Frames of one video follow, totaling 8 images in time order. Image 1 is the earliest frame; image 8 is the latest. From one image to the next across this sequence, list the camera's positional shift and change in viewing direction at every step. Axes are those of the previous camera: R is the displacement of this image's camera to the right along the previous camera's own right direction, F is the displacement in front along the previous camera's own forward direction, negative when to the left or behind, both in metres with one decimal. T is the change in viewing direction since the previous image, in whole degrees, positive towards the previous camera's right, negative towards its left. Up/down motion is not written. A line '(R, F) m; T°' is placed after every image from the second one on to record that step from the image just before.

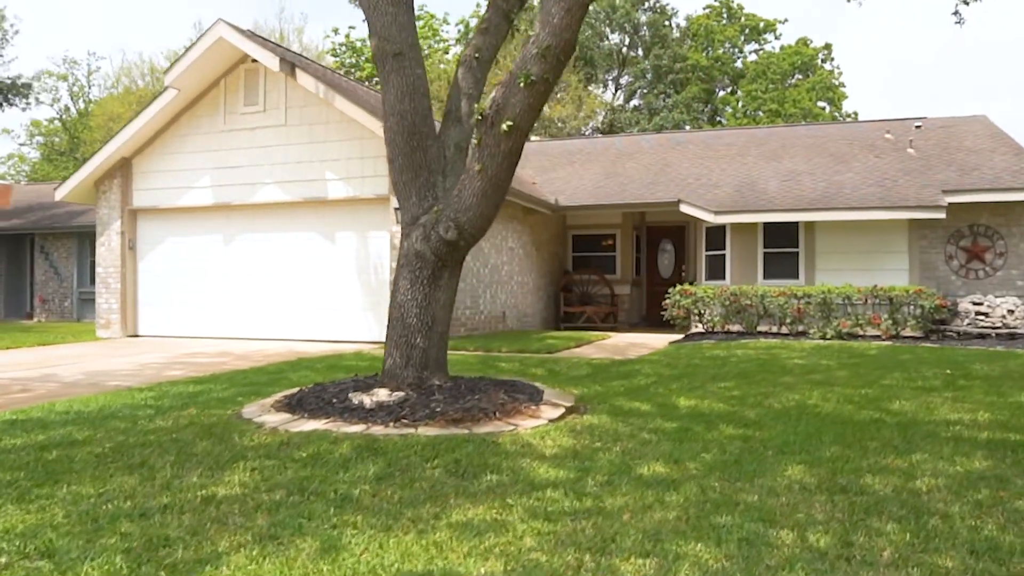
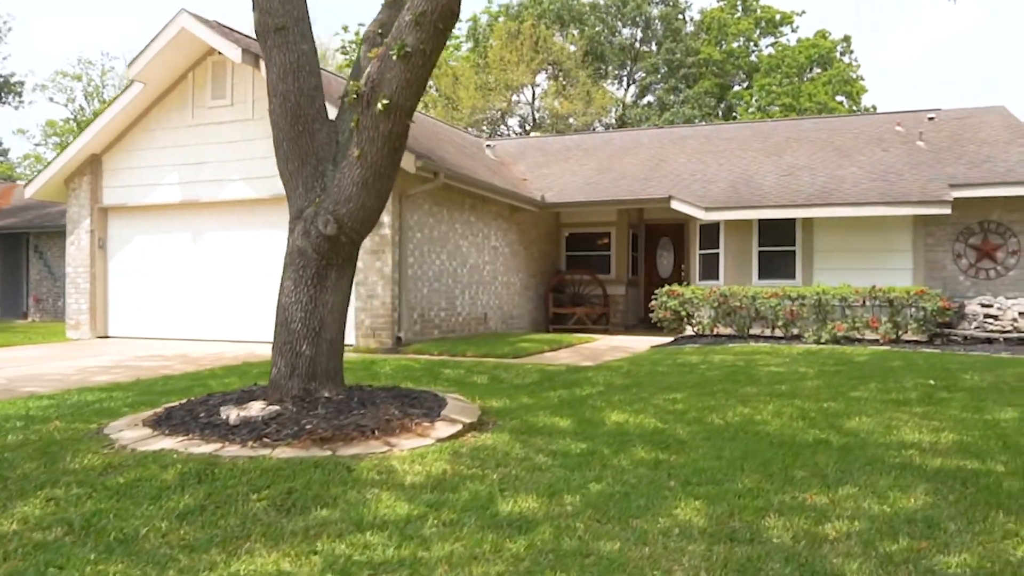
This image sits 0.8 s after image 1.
(+0.8, +0.6) m; -2°
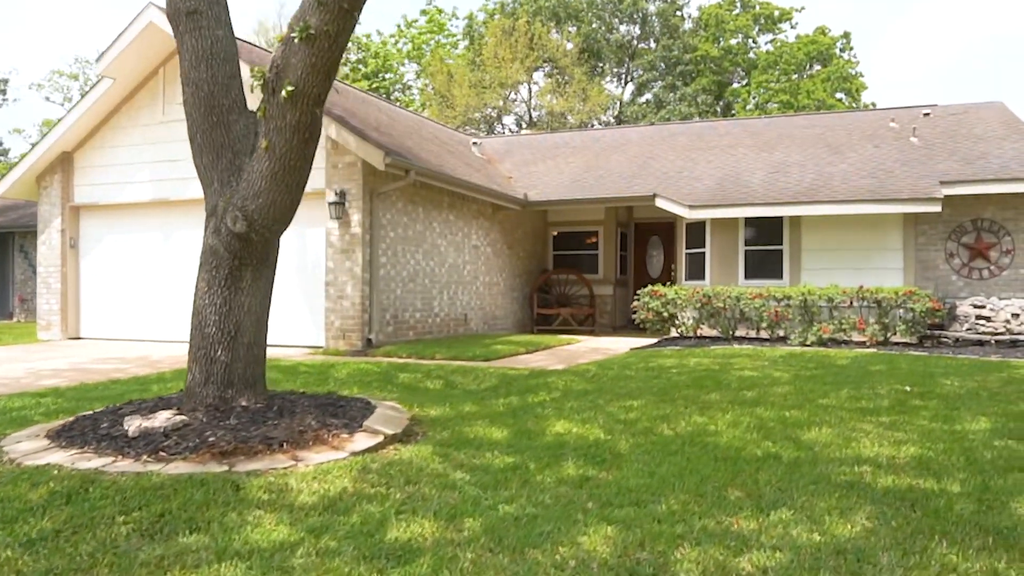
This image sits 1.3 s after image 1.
(+0.4, +0.3) m; 0°
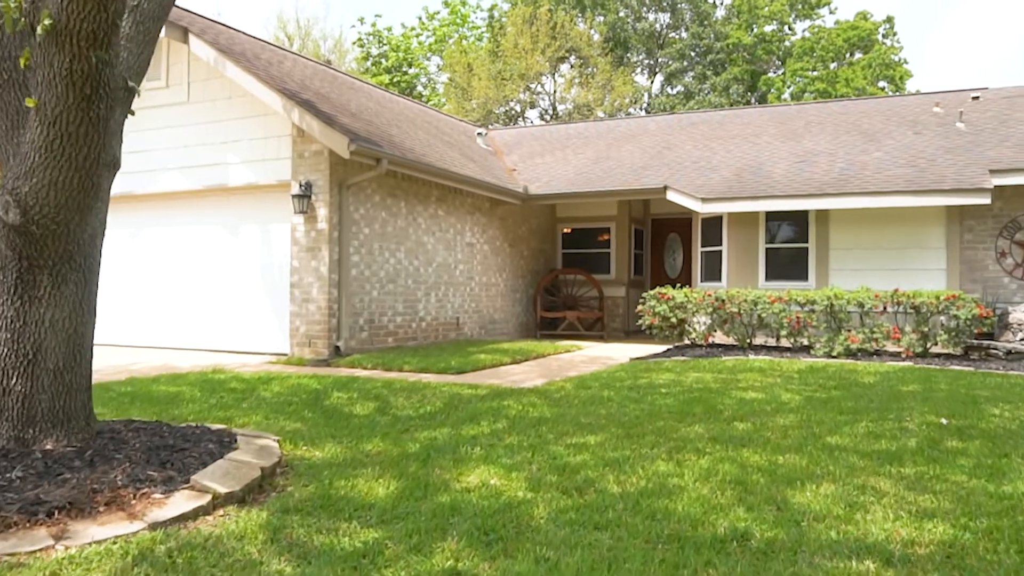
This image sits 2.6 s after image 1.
(+0.7, +1.2) m; -3°
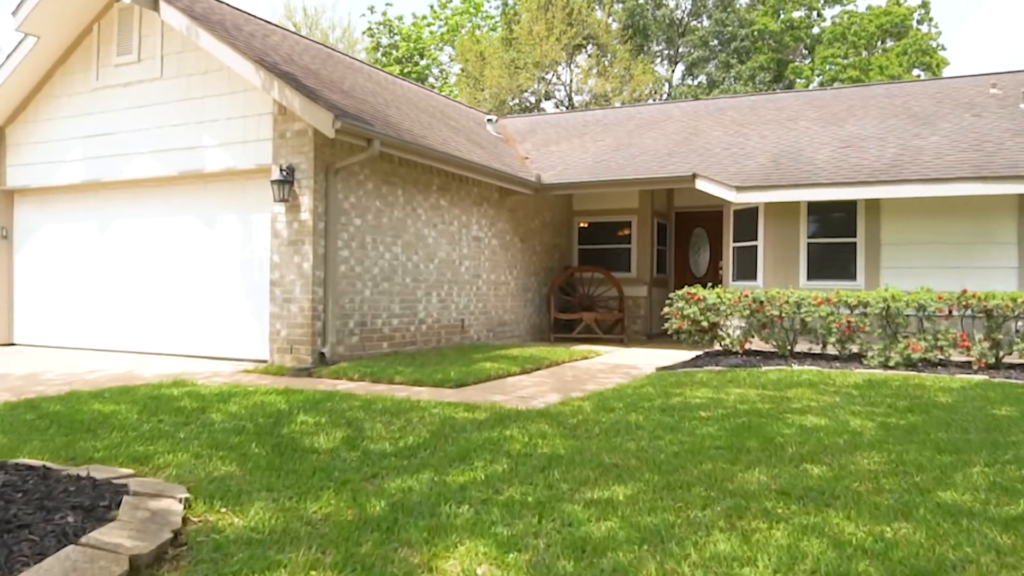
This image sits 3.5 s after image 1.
(+0.1, +1.2) m; -1°
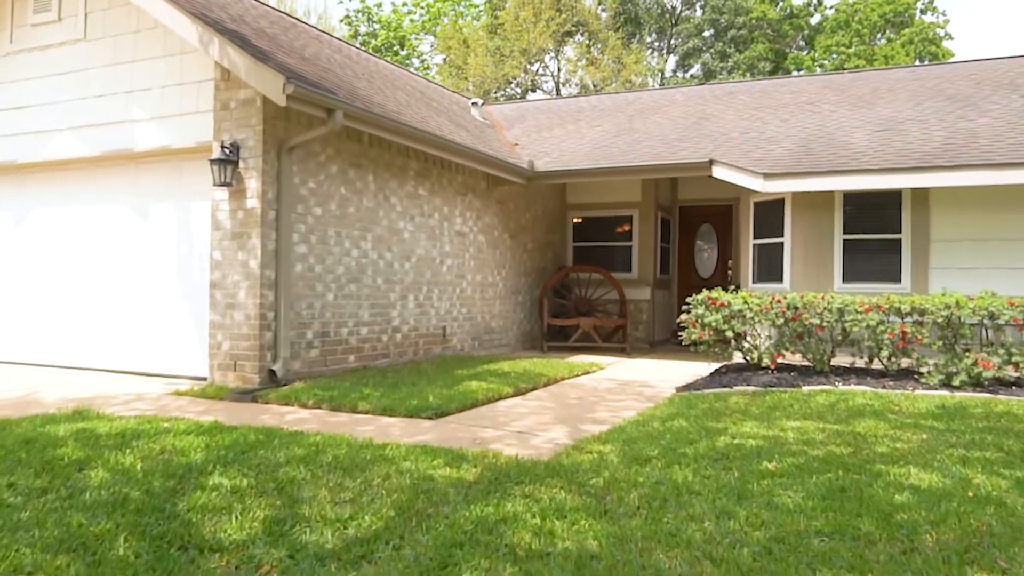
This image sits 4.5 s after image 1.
(-0.1, +1.5) m; +1°
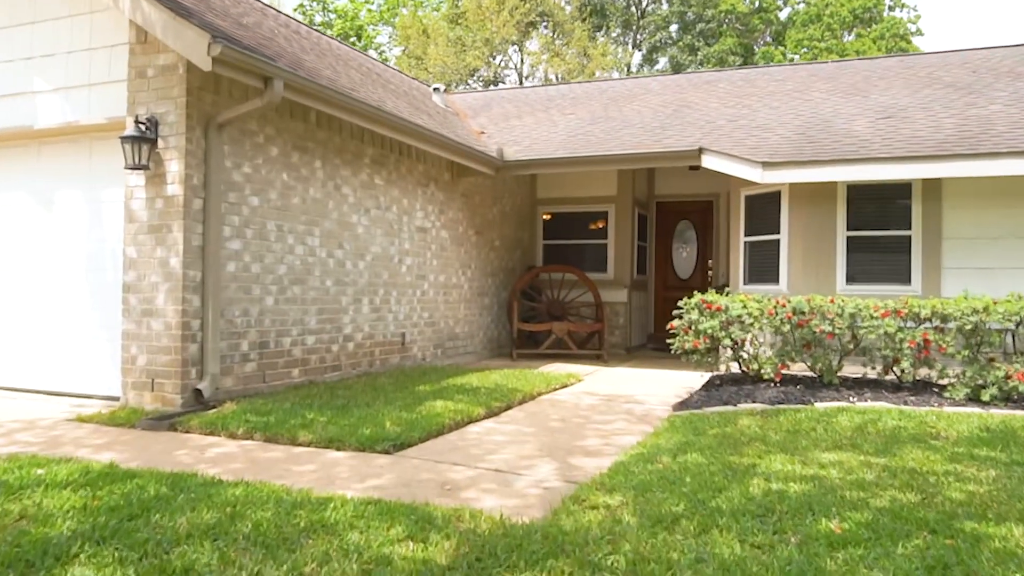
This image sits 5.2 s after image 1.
(-0.1, +1.0) m; +3°
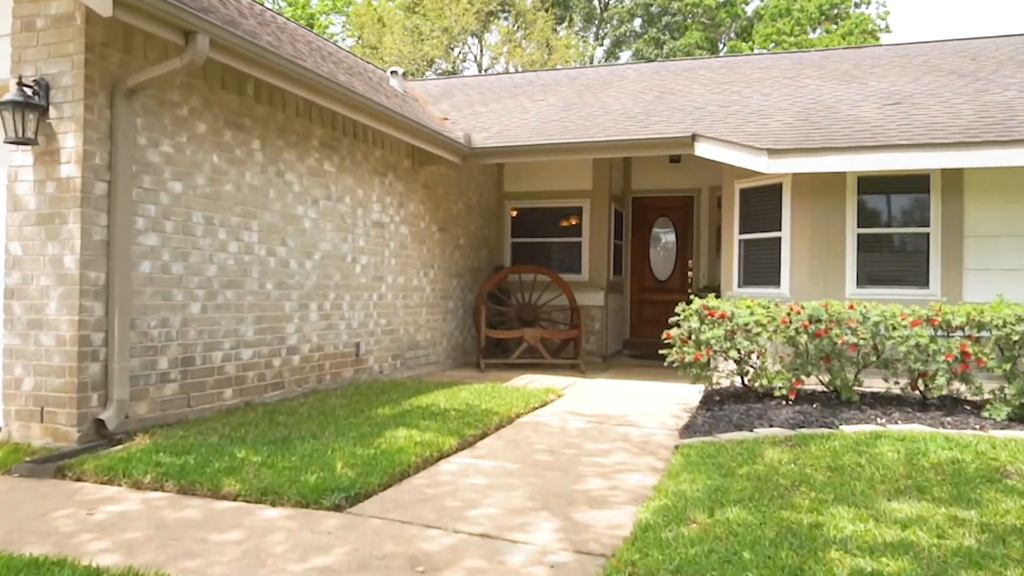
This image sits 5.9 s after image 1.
(-0.2, +1.0) m; +3°
